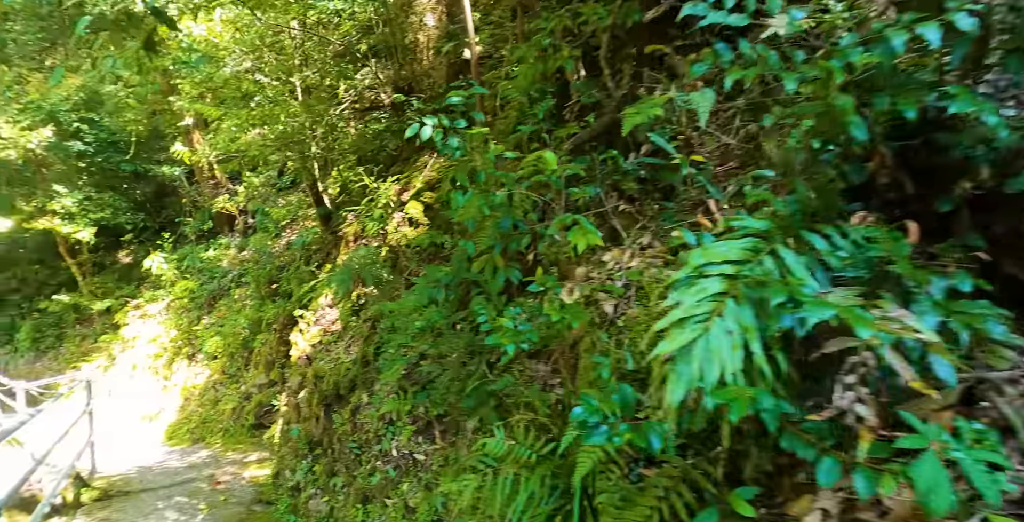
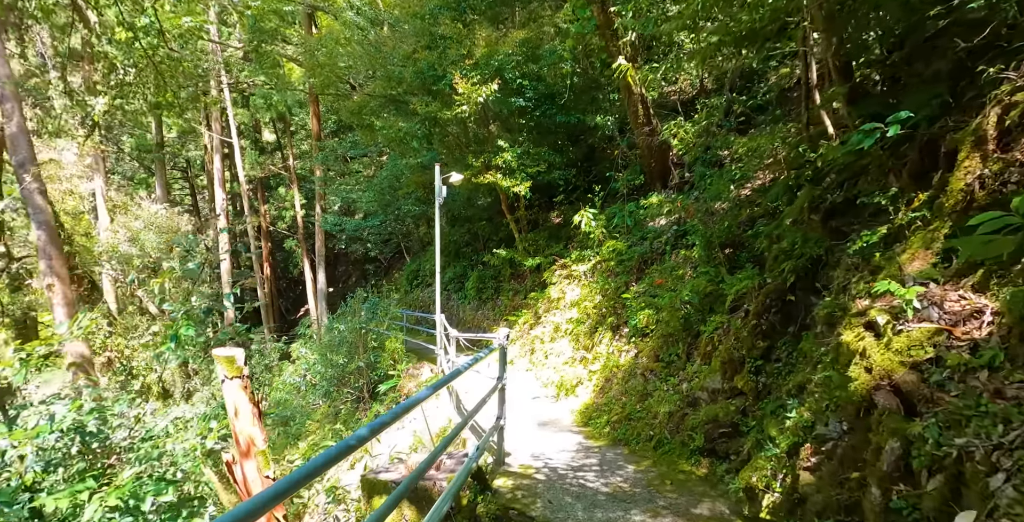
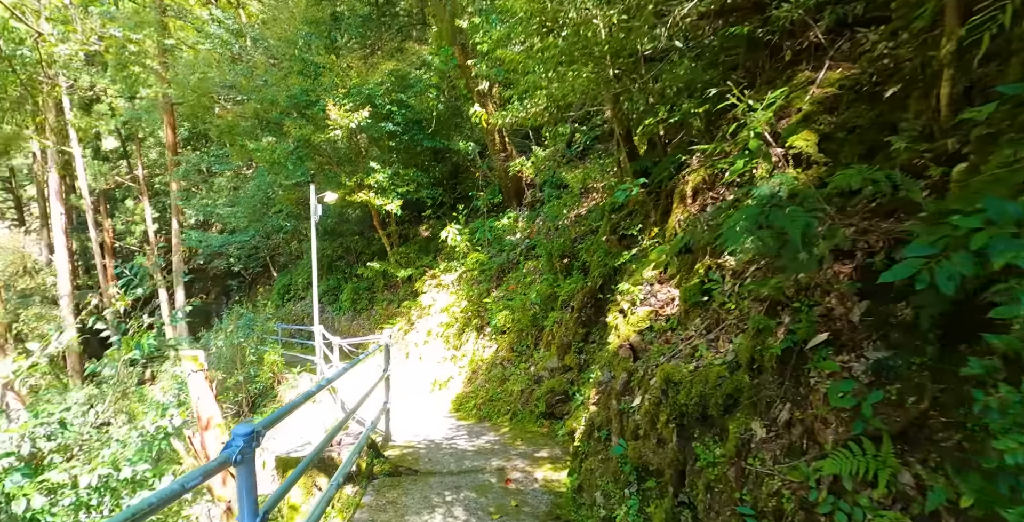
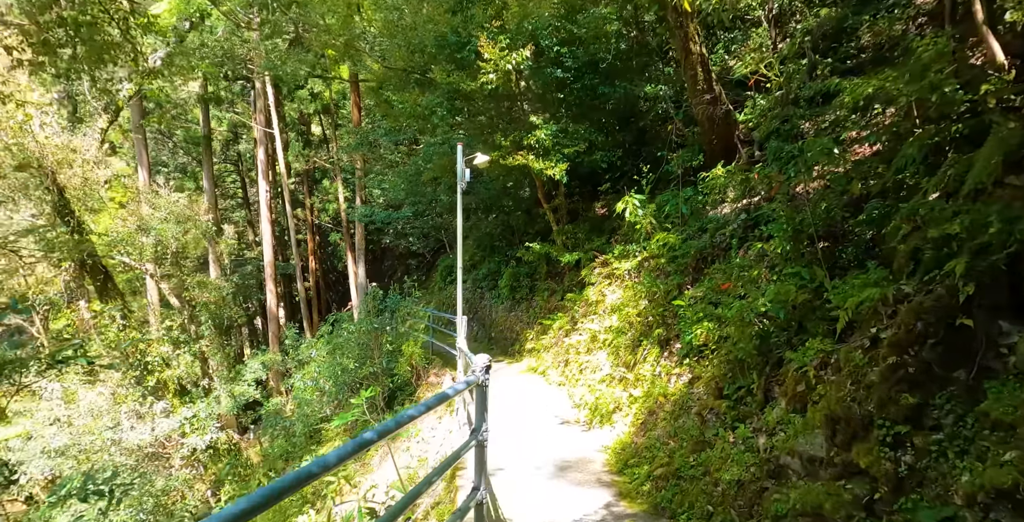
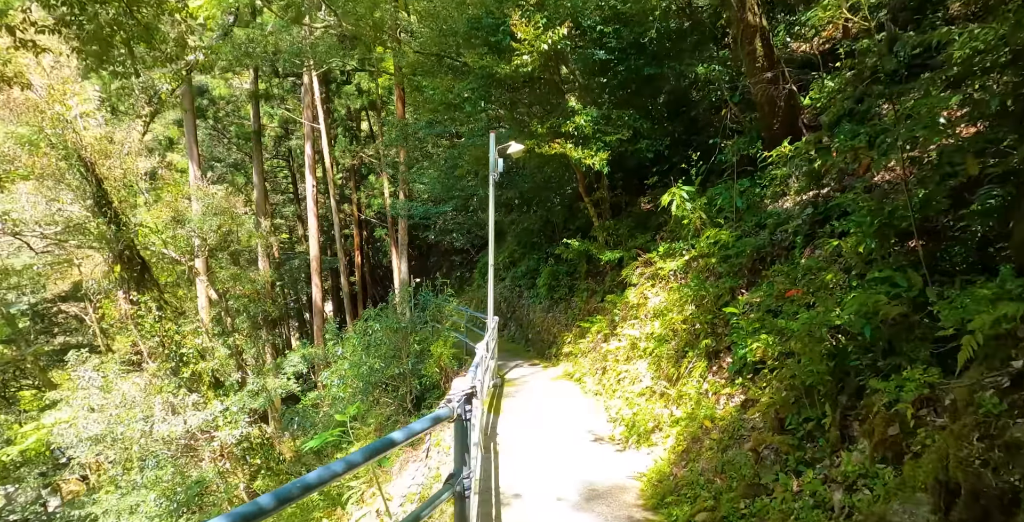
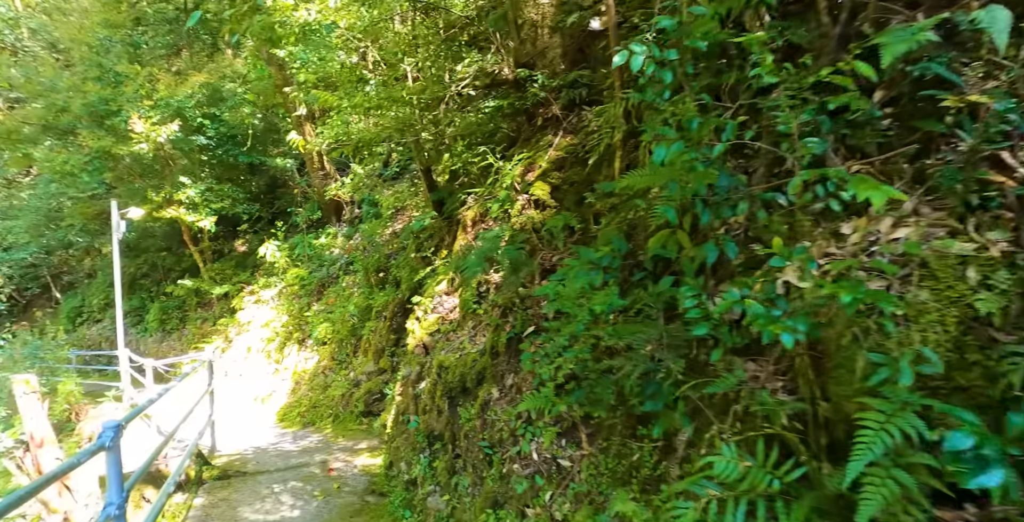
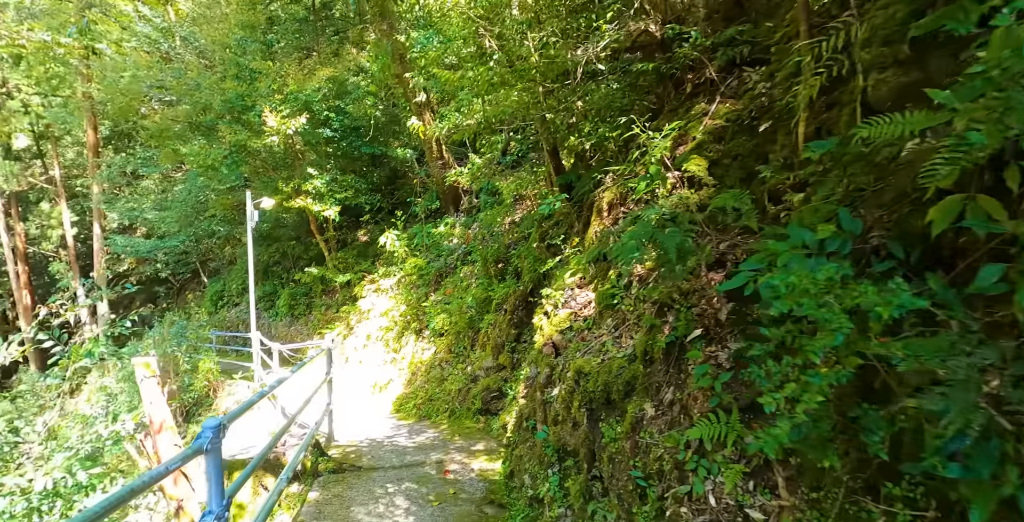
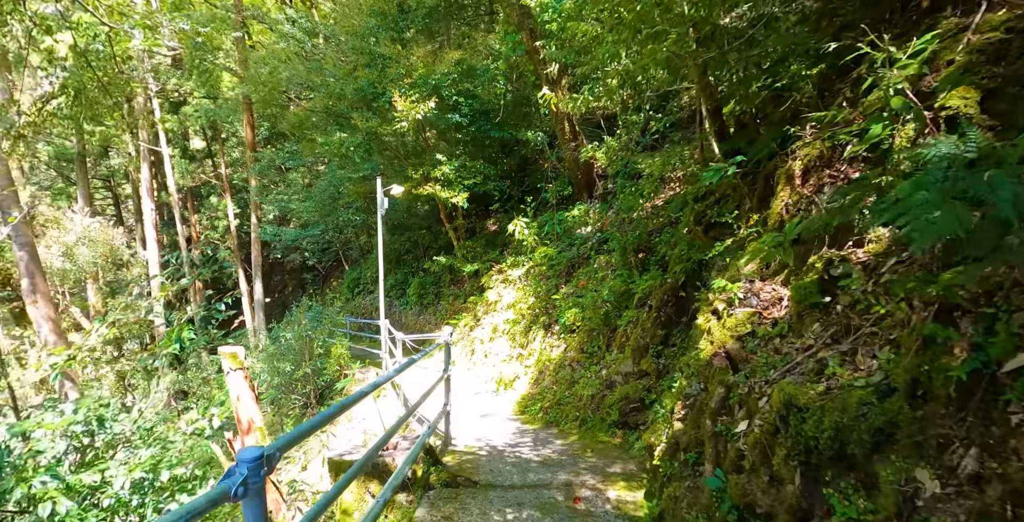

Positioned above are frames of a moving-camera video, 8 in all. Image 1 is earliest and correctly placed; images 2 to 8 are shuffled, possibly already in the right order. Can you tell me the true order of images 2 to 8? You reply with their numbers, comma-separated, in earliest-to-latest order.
6, 7, 3, 8, 2, 4, 5
